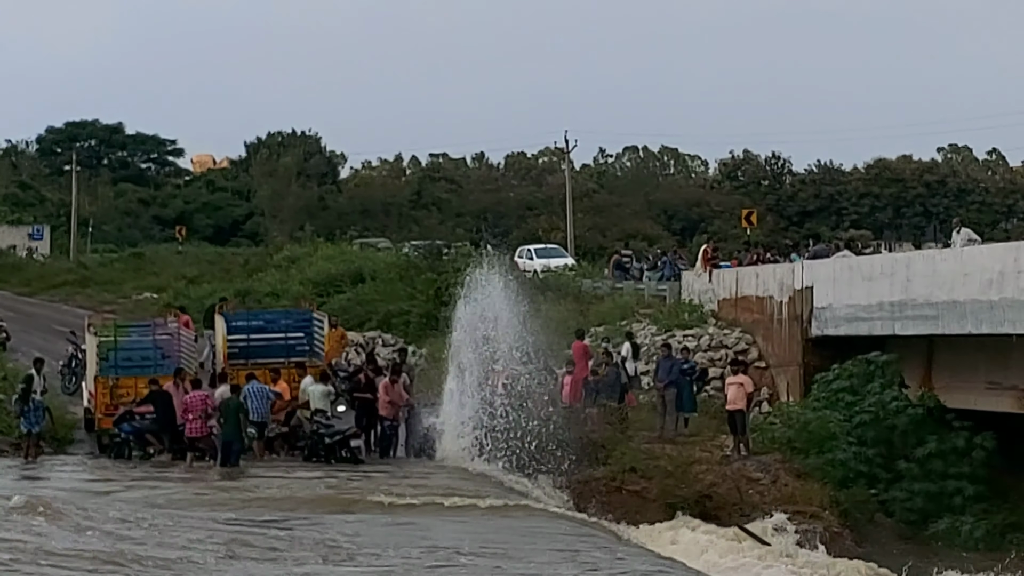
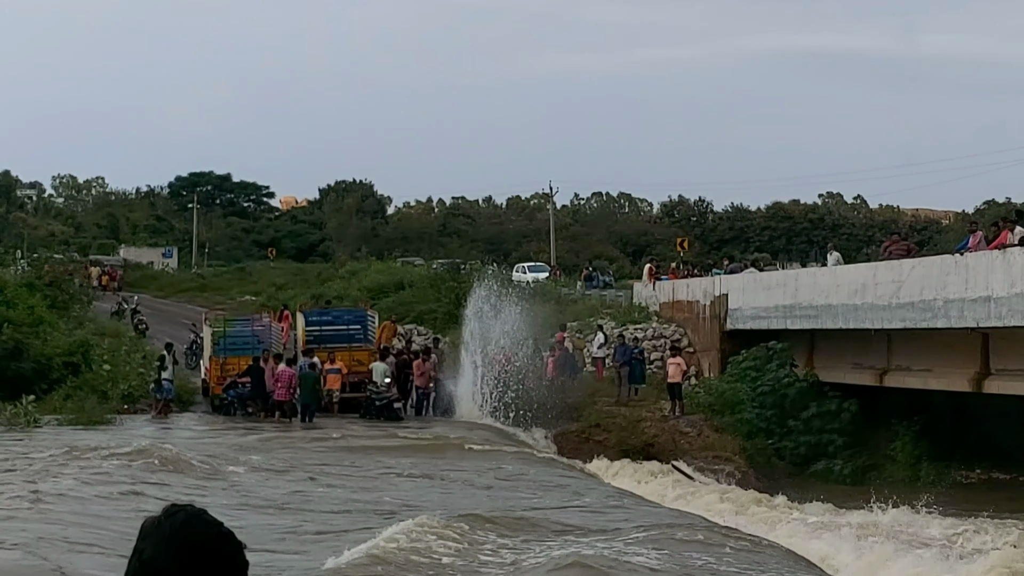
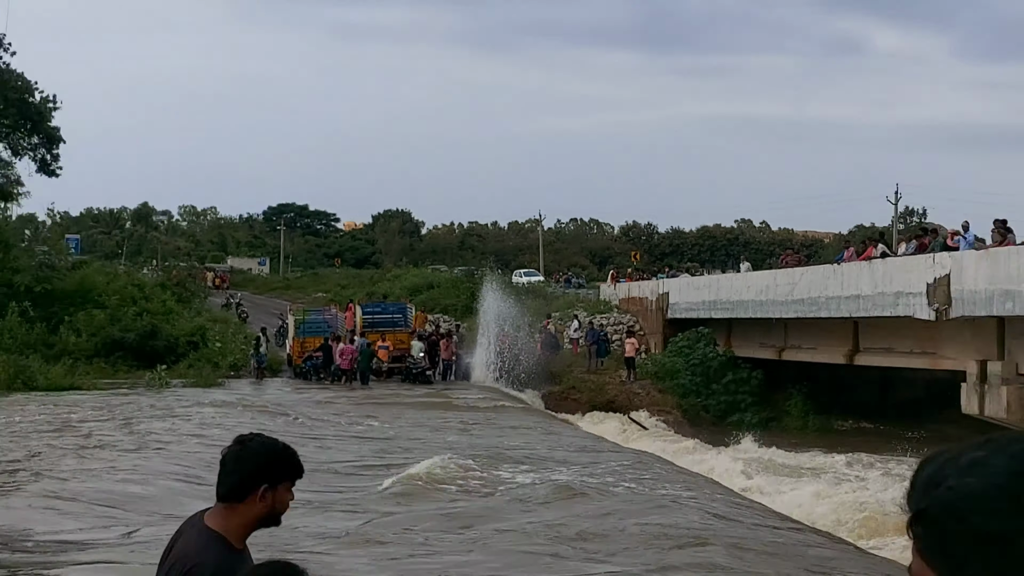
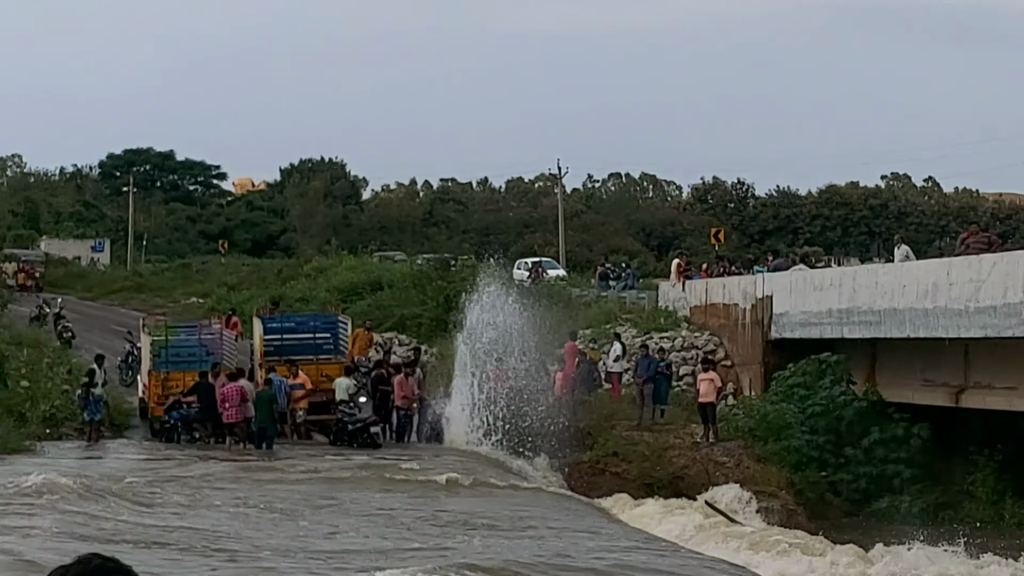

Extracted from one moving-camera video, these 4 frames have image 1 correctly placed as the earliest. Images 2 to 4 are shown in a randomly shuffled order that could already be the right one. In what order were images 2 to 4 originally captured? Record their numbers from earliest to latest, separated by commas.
4, 2, 3
